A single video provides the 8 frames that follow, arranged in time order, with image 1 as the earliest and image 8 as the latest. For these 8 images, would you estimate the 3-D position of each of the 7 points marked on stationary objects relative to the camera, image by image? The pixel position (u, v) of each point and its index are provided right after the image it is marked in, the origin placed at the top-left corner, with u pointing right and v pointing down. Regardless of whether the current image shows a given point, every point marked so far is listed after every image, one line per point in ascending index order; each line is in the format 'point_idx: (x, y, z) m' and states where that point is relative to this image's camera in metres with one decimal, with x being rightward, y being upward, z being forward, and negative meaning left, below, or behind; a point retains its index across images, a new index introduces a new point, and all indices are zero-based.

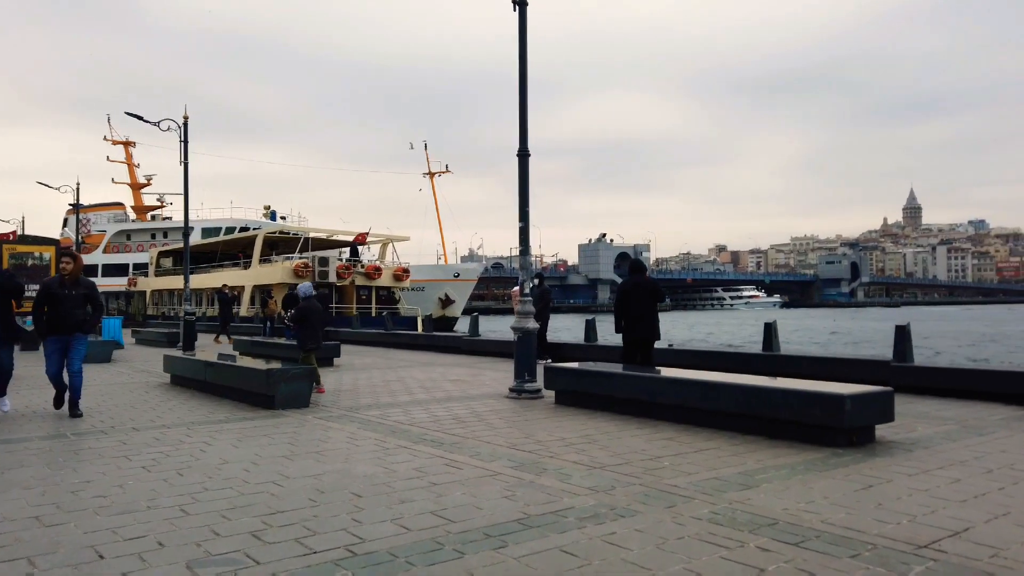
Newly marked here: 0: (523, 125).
0: (+0.2, +2.4, +11.1) m
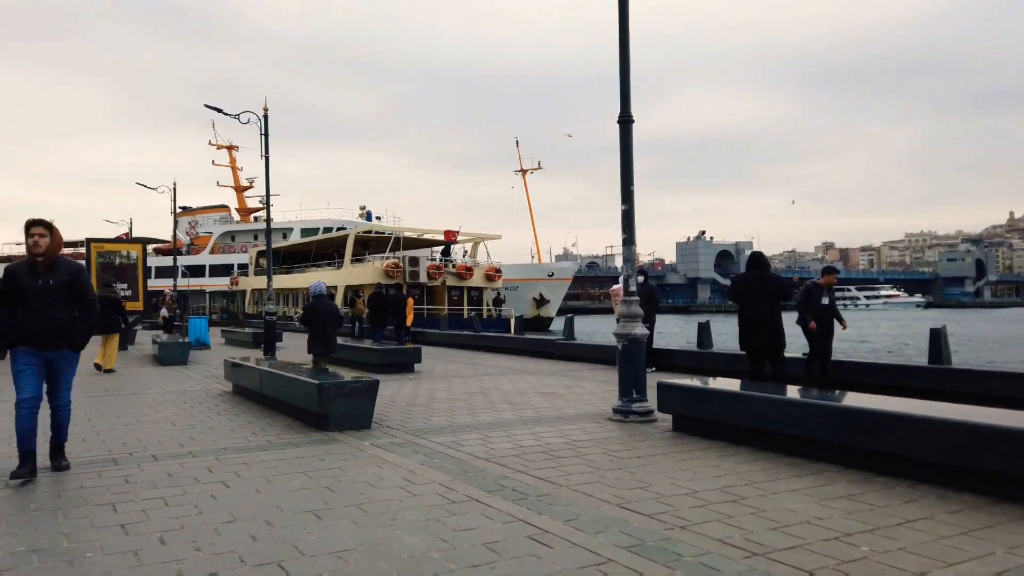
0: (+1.4, +2.5, +9.1) m
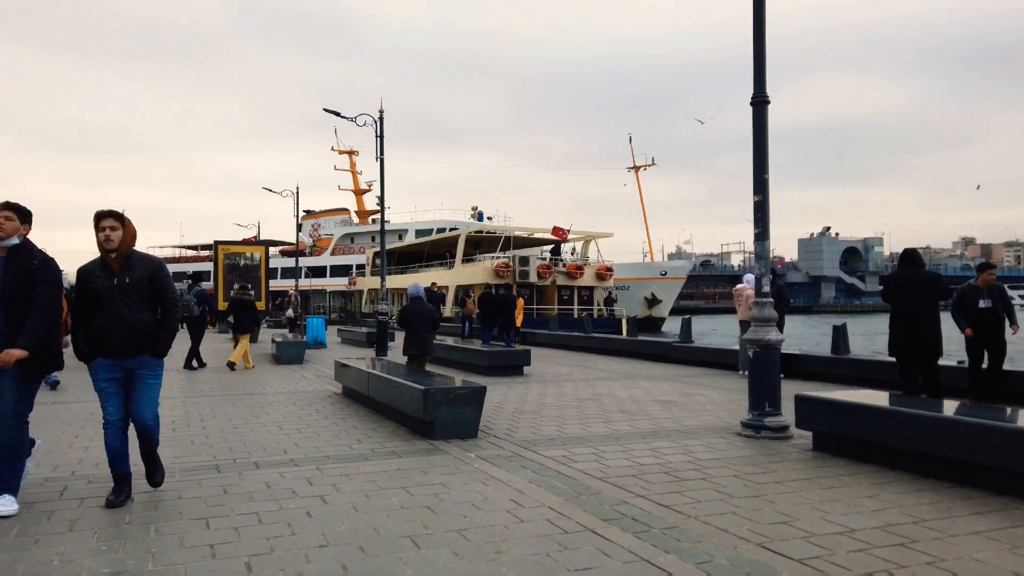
0: (+2.7, +2.5, +8.3) m
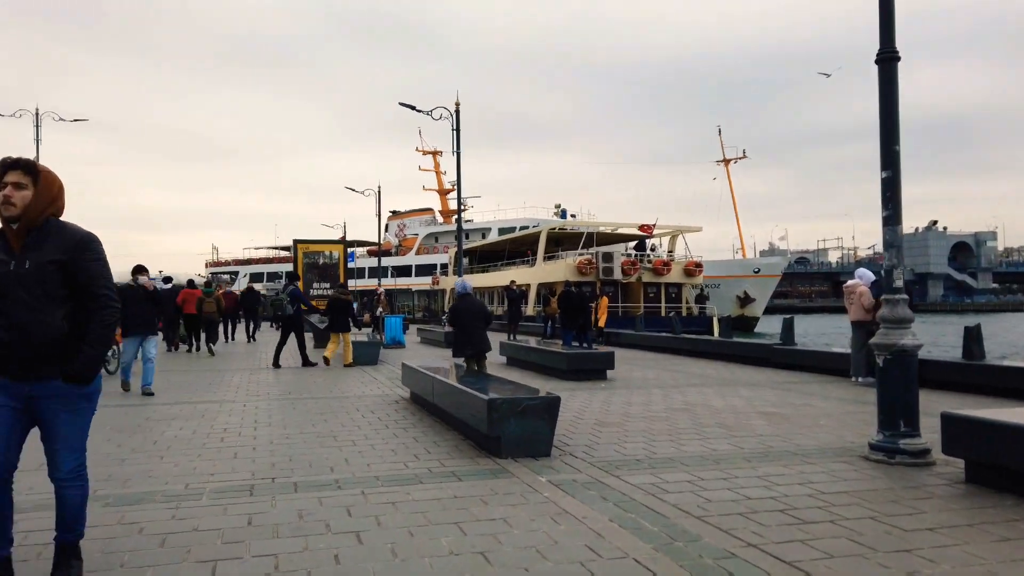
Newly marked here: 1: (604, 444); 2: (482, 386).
0: (+3.5, +2.5, +6.9) m
1: (+0.8, -1.4, +6.9) m
2: (-0.3, -1.0, +7.6) m
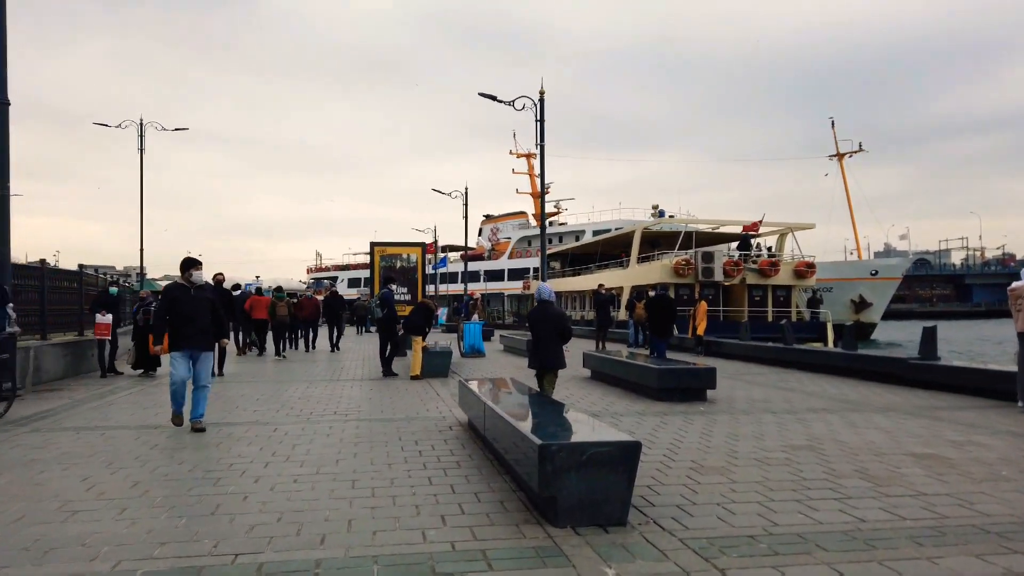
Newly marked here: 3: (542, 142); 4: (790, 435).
0: (+3.9, +2.5, +4.8) m
1: (+1.3, -1.5, +5.0) m
2: (+0.3, -1.0, +5.9) m
3: (+0.7, +3.7, +18.8) m
4: (+3.0, -1.6, +8.0) m
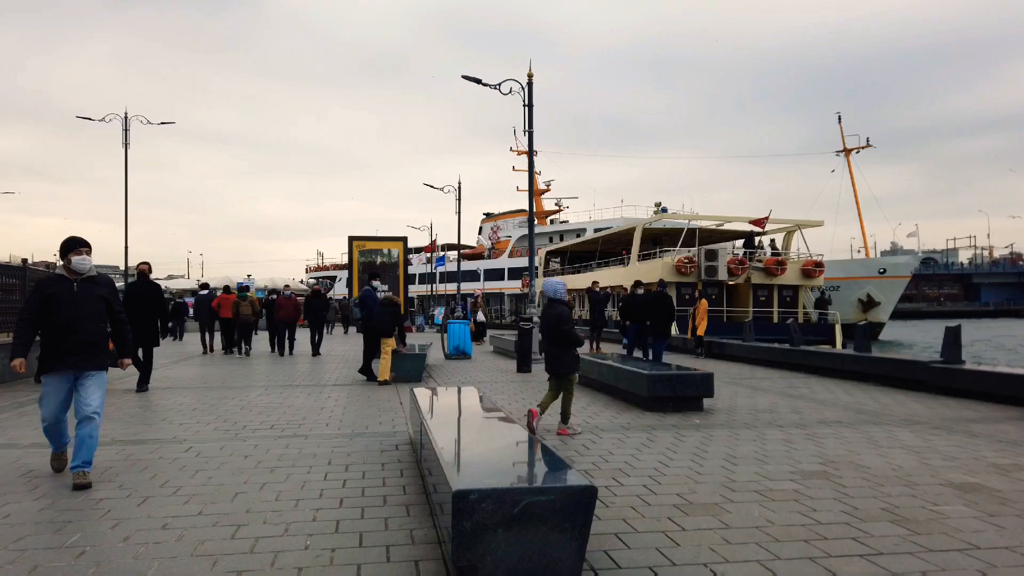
0: (+3.5, +2.5, +3.5) m
1: (+0.9, -1.4, +3.8) m
2: (-0.2, -1.0, +4.6) m
3: (+0.4, +3.7, +17.6) m
4: (+2.6, -1.5, +6.7) m
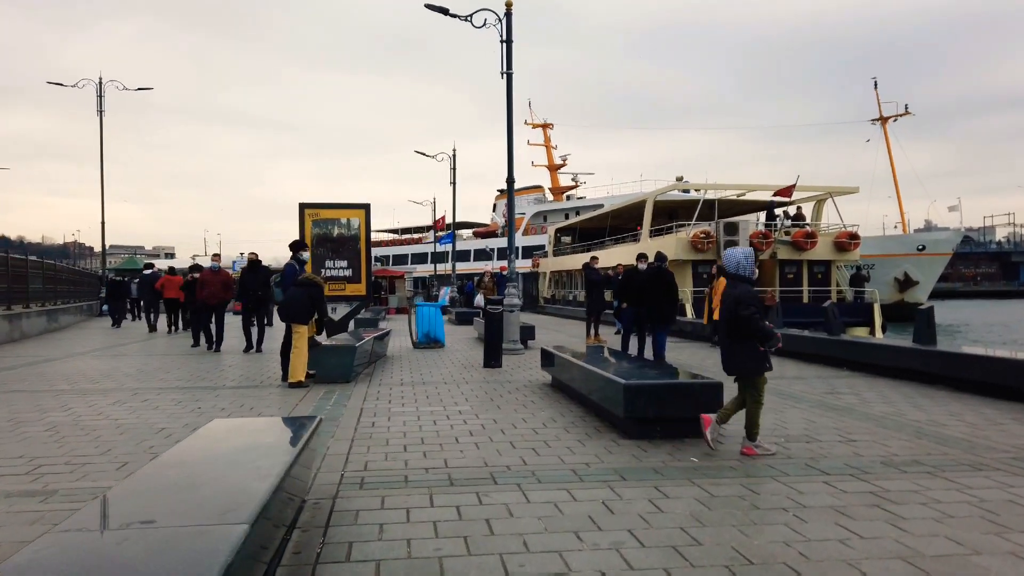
0: (+2.5, +2.6, +0.3) m
1: (-0.1, -1.3, +0.8) m
2: (-1.0, -0.8, +1.7) m
3: (-0.1, +4.2, +14.5) m
4: (+1.7, -1.3, +3.7) m
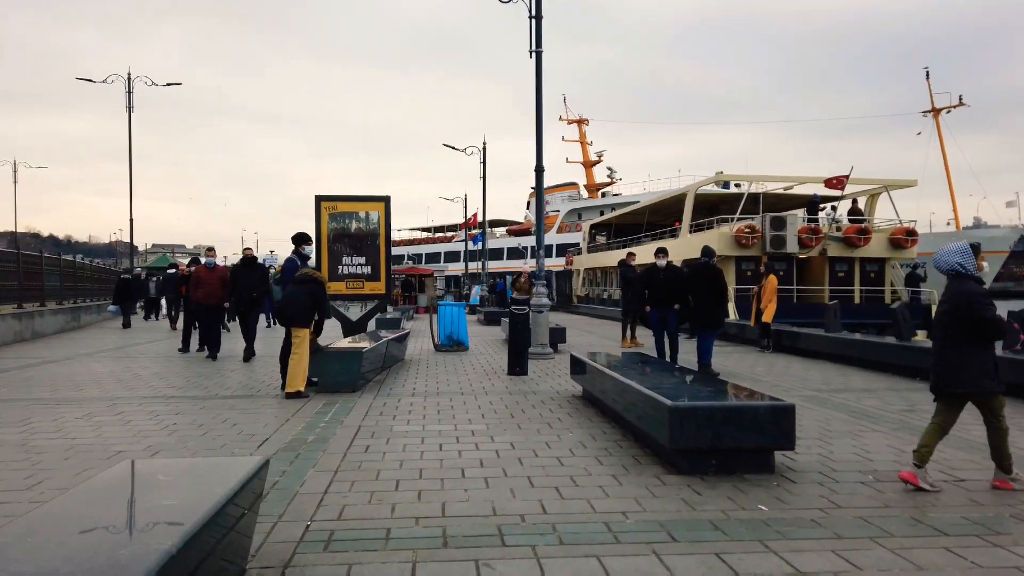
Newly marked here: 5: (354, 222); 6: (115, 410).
0: (+2.4, +2.6, -1.0) m
1: (-0.2, -1.3, -0.4) m
2: (-1.1, -0.8, +0.5) m
3: (+0.4, +4.2, +13.2) m
4: (+1.7, -1.3, +2.4) m
5: (-3.3, +1.4, +15.6) m
6: (-4.1, -1.3, +7.6) m
